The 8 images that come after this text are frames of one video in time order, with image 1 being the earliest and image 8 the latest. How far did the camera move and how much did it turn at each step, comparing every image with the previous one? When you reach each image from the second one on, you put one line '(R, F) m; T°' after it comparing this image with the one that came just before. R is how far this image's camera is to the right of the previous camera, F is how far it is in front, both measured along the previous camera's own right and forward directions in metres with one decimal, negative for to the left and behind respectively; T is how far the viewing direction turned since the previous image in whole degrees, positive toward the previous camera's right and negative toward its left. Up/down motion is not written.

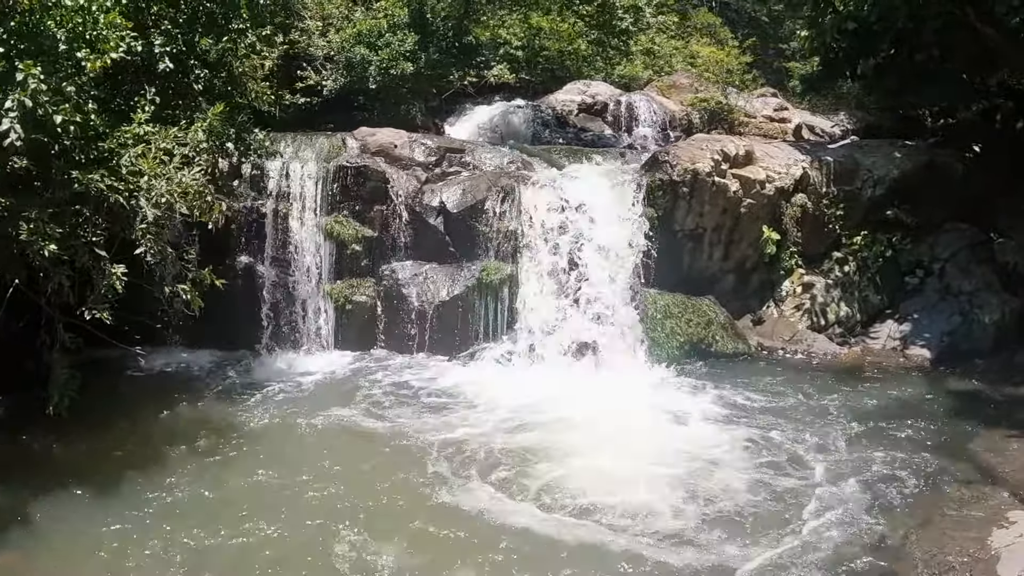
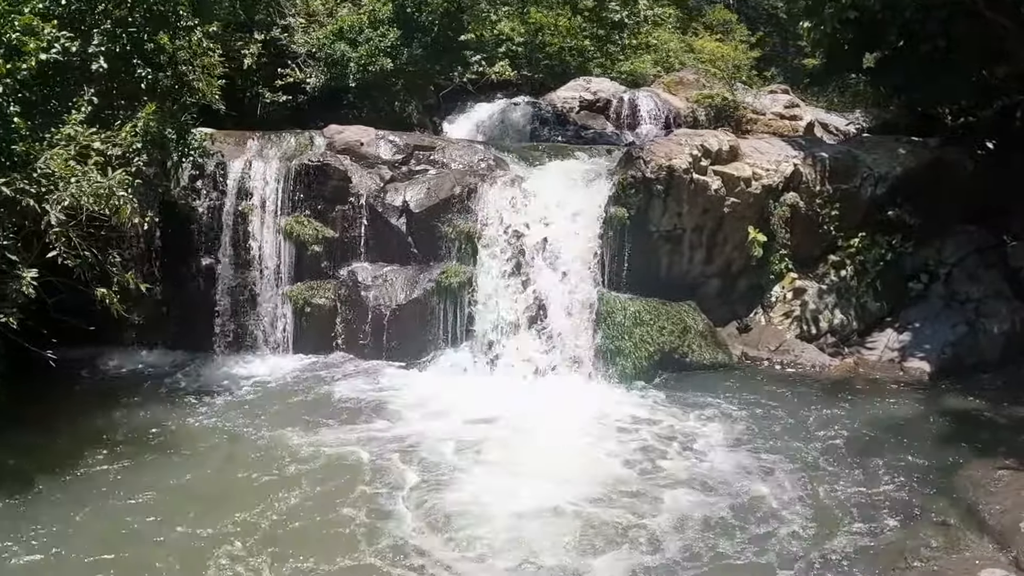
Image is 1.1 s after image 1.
(+1.0, +0.6) m; -3°
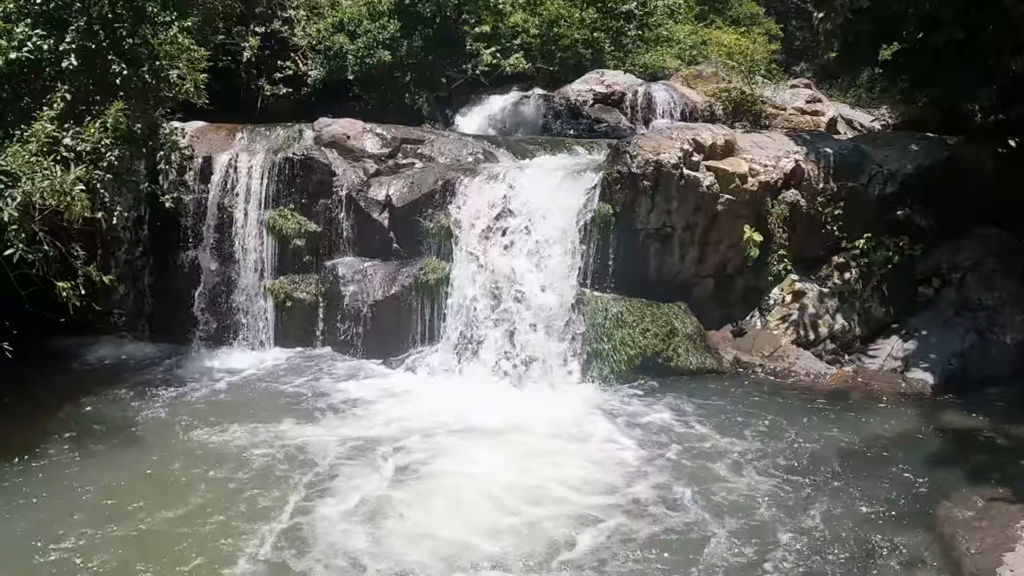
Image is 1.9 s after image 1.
(+0.8, +0.3) m; -3°
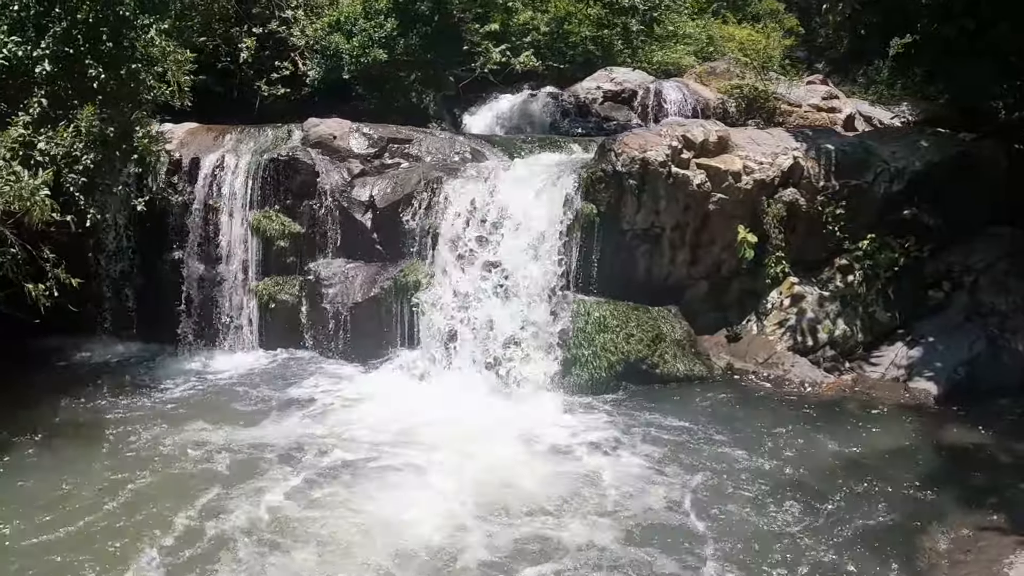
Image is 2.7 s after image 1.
(+0.7, +0.3) m; -3°
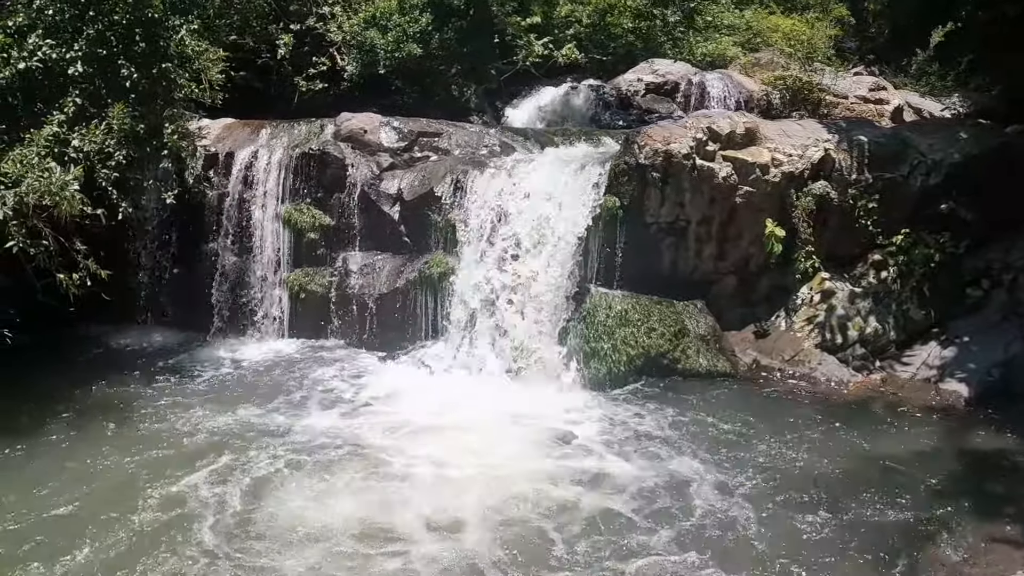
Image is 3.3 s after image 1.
(+0.4, 0.0) m; -4°
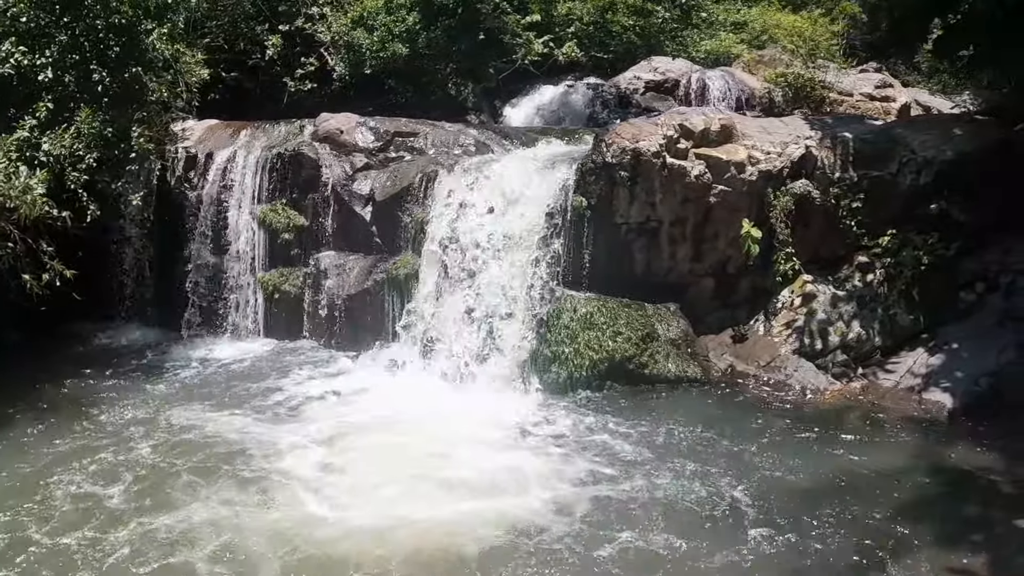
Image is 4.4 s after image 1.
(+0.8, +0.3) m; -3°
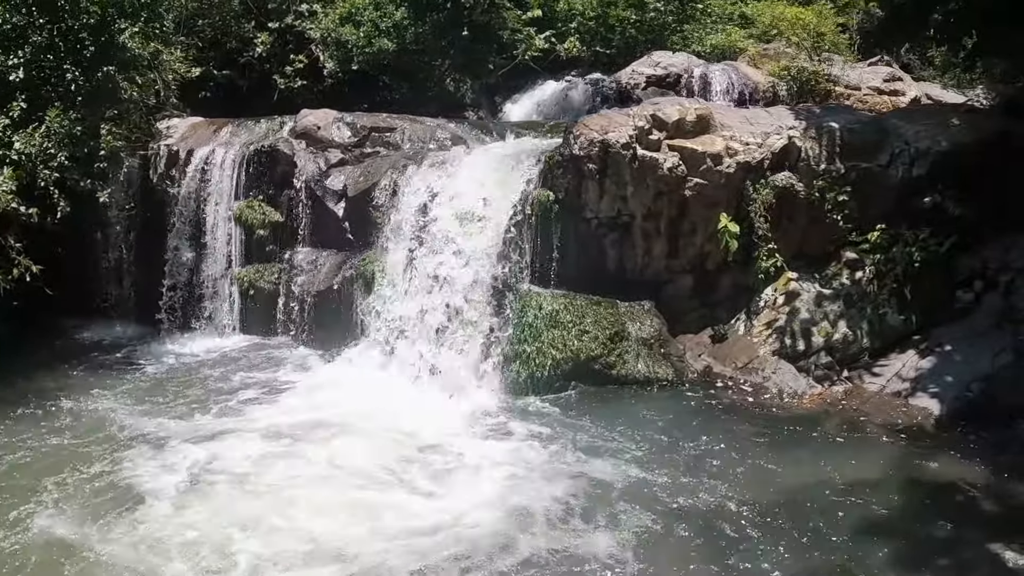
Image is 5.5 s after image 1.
(+0.8, +0.3) m; -3°
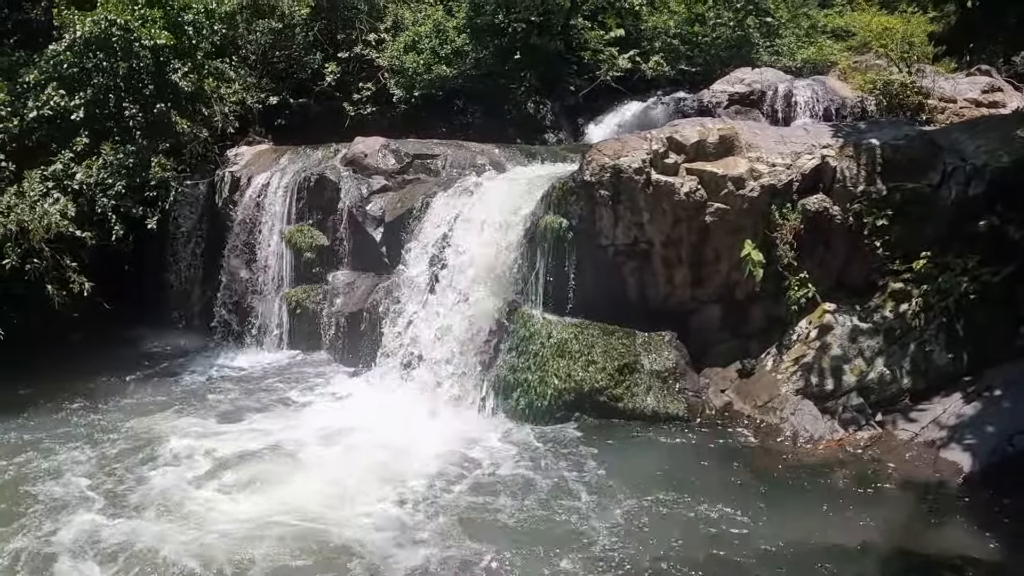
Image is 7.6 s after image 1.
(+1.3, +0.2) m; -10°
